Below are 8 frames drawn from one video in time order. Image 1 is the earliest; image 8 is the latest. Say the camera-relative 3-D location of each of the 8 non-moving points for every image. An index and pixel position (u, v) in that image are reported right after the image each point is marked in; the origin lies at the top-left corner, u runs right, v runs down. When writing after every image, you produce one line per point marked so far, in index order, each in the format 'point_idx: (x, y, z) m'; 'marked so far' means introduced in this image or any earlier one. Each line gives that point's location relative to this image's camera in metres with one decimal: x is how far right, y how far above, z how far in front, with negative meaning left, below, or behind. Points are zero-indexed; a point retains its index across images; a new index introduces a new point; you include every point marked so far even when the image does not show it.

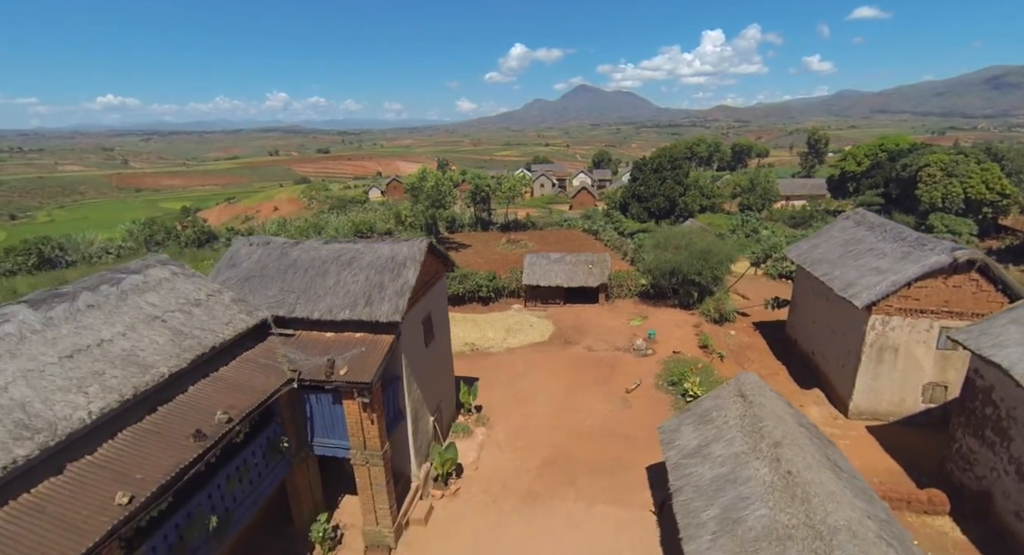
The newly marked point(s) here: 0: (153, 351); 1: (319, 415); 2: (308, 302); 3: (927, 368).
0: (-8.3, -1.7, +10.4) m
1: (-5.4, -3.9, +12.4) m
2: (-6.0, -0.8, +13.1) m
3: (+16.8, -3.7, +18.2) m
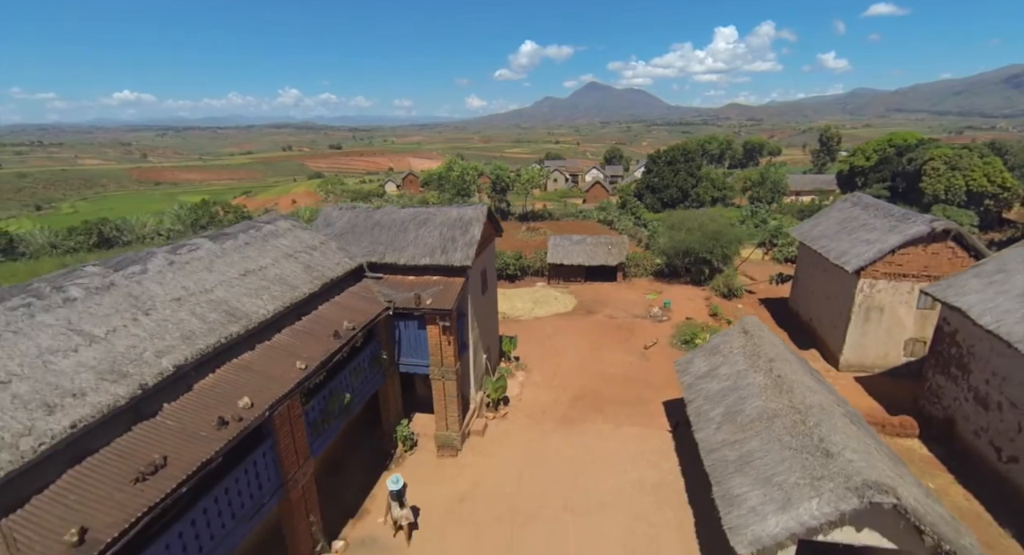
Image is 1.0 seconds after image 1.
0: (-6.6, 0.0, +13.8) m
1: (-3.7, -2.2, +15.8) m
2: (-4.3, +0.9, +16.4) m
3: (+18.5, -2.2, +21.1) m
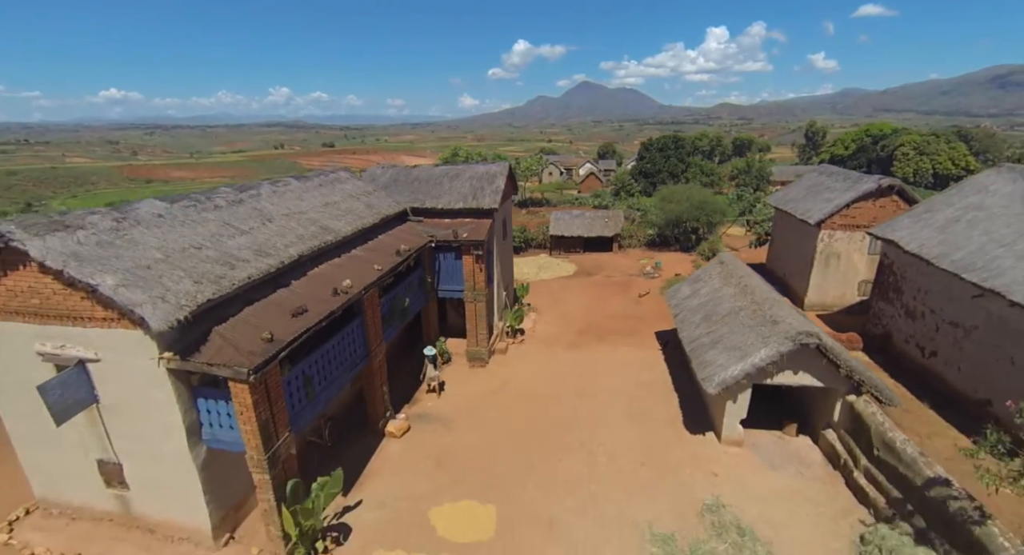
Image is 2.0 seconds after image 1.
0: (-5.8, +2.6, +17.2) m
1: (-2.8, +0.4, +19.3) m
2: (-3.5, +3.5, +19.9) m
3: (+19.3, +0.5, +25.0) m
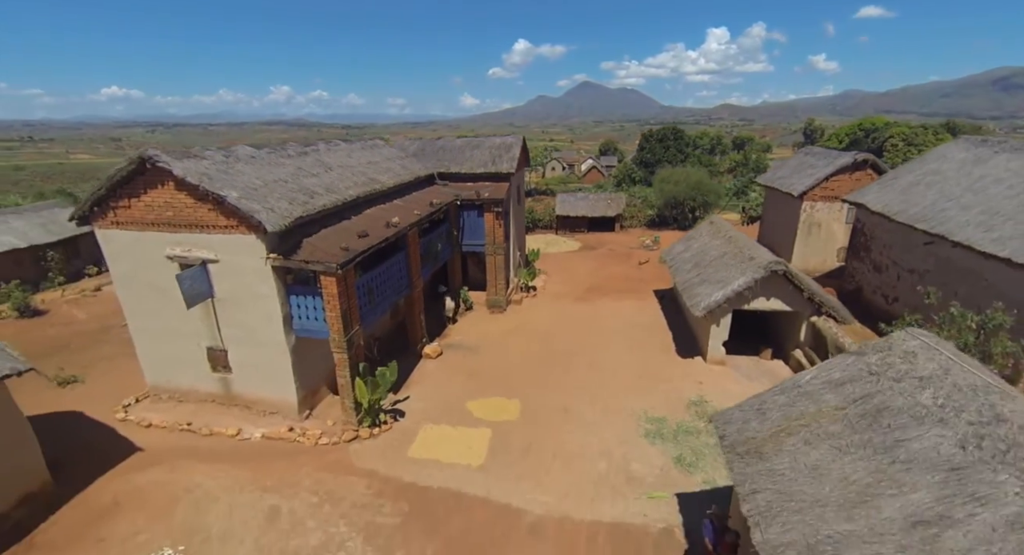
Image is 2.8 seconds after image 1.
0: (-5.0, +4.8, +20.0) m
1: (-2.1, +2.6, +22.0) m
2: (-2.7, +5.7, +22.7) m
3: (+20.1, +2.5, +27.7) m
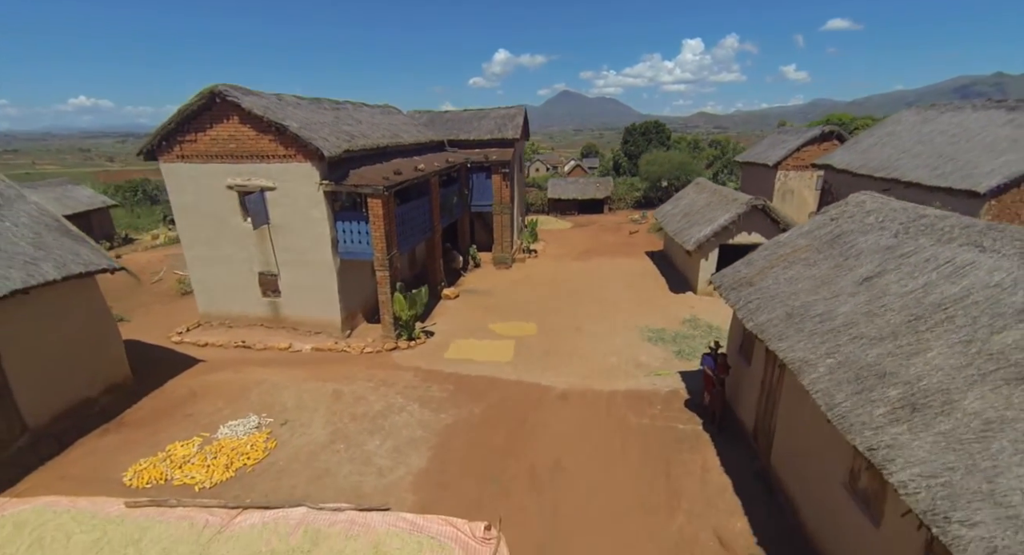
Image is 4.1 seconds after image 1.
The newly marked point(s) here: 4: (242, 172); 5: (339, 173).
0: (-4.7, +7.0, +21.7) m
1: (-1.9, +4.8, +23.8) m
2: (-2.6, +7.9, +24.5) m
3: (+20.0, +5.1, +30.3) m
4: (-8.2, +3.2, +13.7) m
5: (-5.4, +3.3, +14.0) m
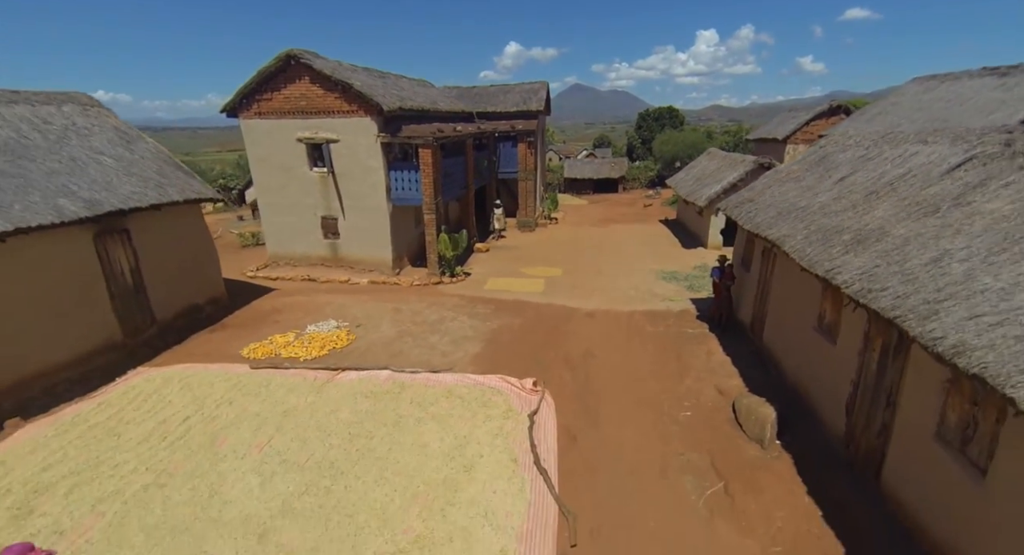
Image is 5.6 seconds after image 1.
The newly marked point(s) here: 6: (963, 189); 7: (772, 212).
0: (-3.4, +9.2, +23.7) m
1: (-0.5, +7.0, +25.8) m
2: (-1.2, +10.1, +26.5) m
3: (+21.6, +7.2, +31.8) m
4: (-7.1, +5.3, +15.8) m
5: (-4.2, +5.3, +16.0) m
6: (+6.1, +1.2, +6.2) m
7: (+5.5, +1.4, +9.5) m
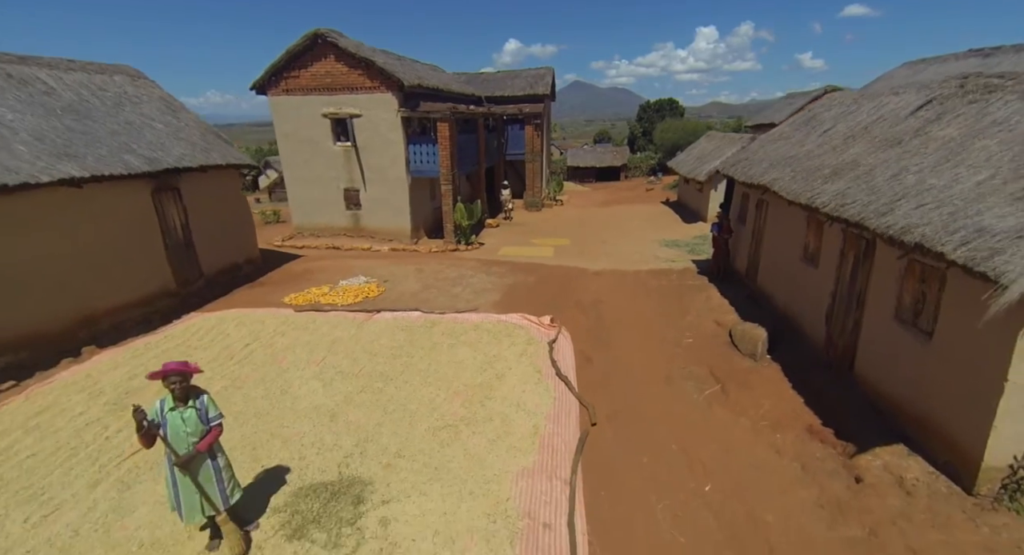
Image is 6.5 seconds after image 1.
0: (-3.0, +10.5, +24.8) m
1: (-0.1, +8.3, +26.9) m
2: (-0.8, +11.4, +27.5) m
3: (+22.0, +8.7, +32.8) m
4: (-6.6, +6.6, +16.9) m
5: (-3.8, +6.6, +17.1) m
6: (+6.6, +2.5, +7.3) m
7: (+5.9, +2.7, +10.6) m
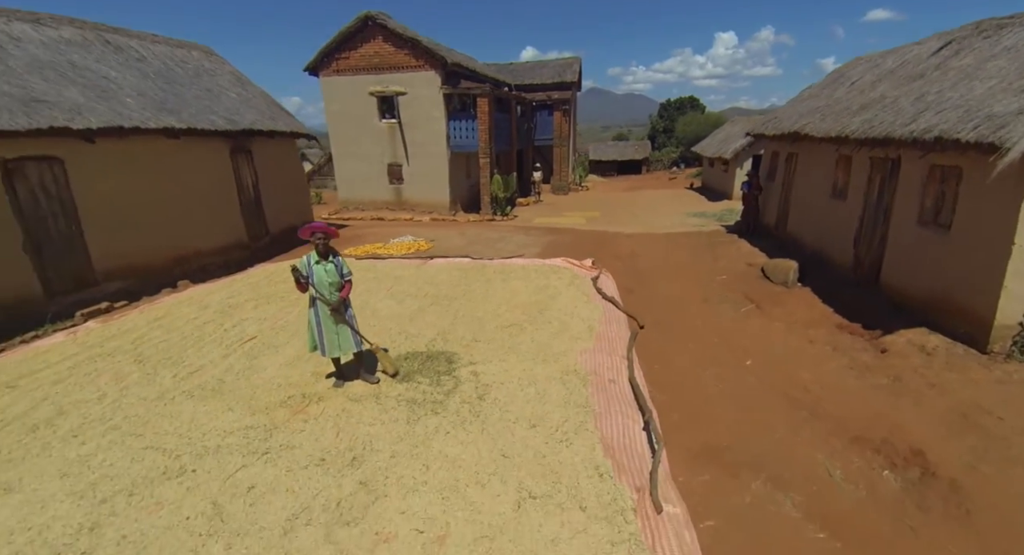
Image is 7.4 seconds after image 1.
0: (-1.3, +11.7, +25.9) m
1: (+1.6, +9.5, +27.9) m
2: (+1.0, +12.6, +28.6) m
3: (+23.9, +9.7, +33.1) m
4: (-5.2, +7.9, +18.1) m
5: (-2.4, +7.9, +18.3) m
6: (+7.6, +3.9, +8.0) m
7: (+7.1, +4.0, +11.4) m
